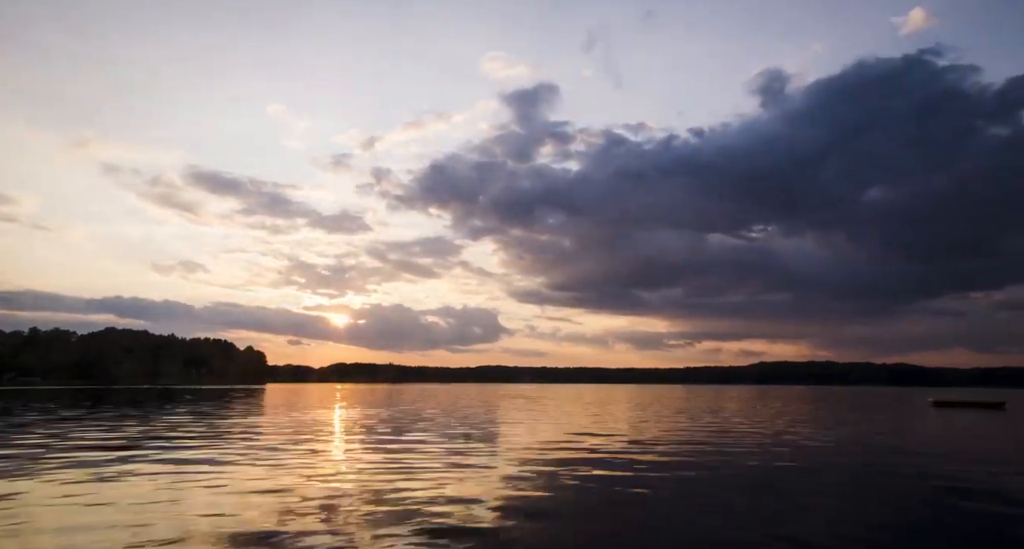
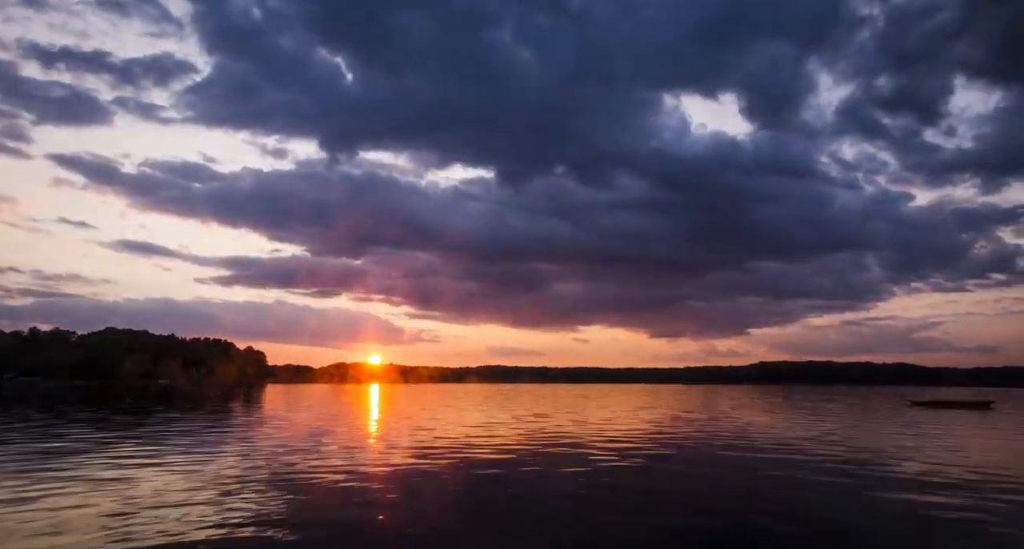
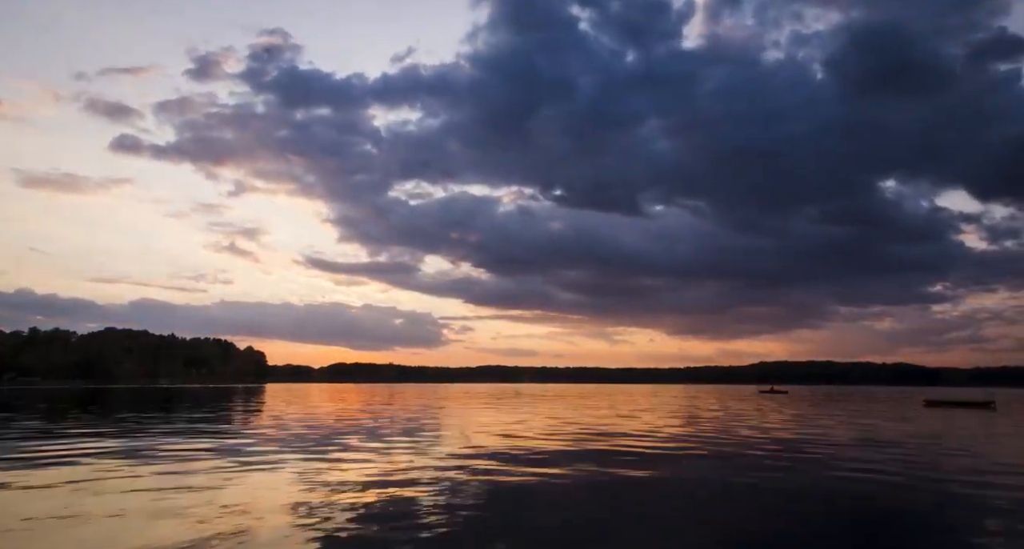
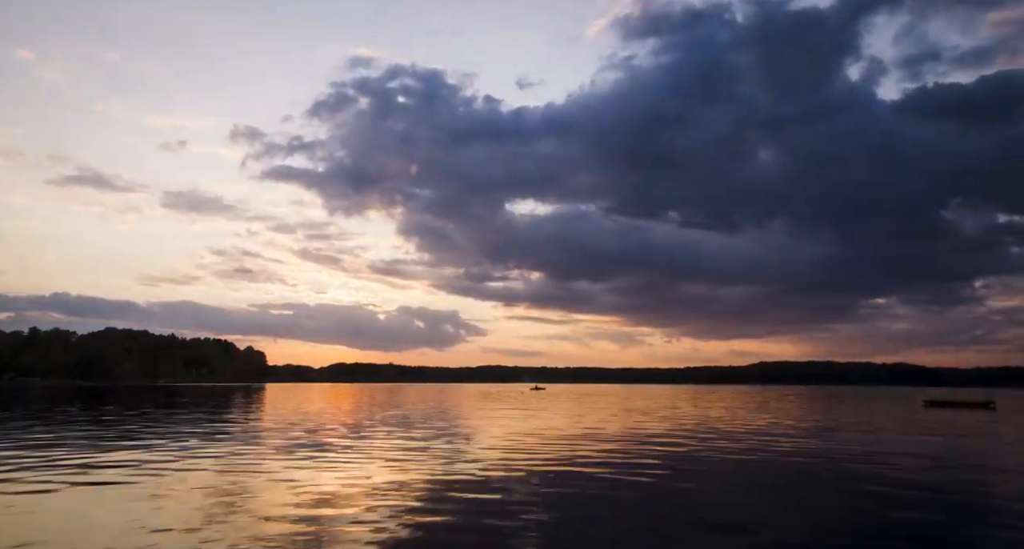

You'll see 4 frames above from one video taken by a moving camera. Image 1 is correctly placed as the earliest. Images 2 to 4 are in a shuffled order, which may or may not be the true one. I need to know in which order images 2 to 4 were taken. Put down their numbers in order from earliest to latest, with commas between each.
4, 3, 2
